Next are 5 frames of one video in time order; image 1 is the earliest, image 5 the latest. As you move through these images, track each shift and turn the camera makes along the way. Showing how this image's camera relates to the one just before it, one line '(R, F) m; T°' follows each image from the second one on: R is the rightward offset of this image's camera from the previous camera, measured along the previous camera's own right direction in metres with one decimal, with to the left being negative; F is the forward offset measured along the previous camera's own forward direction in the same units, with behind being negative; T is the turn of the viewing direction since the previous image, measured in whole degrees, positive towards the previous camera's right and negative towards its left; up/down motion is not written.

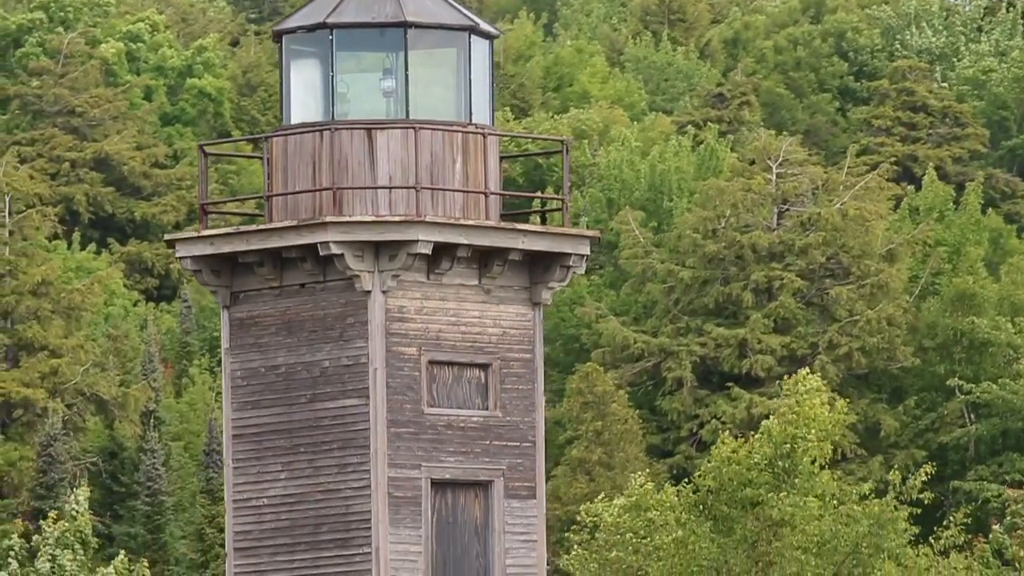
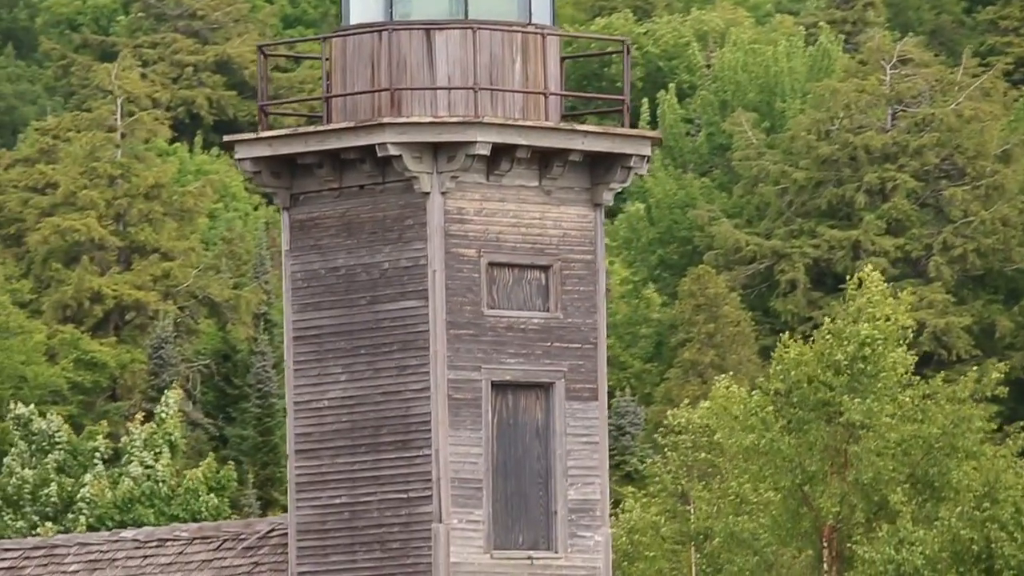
(+0.7, +0.1) m; -2°
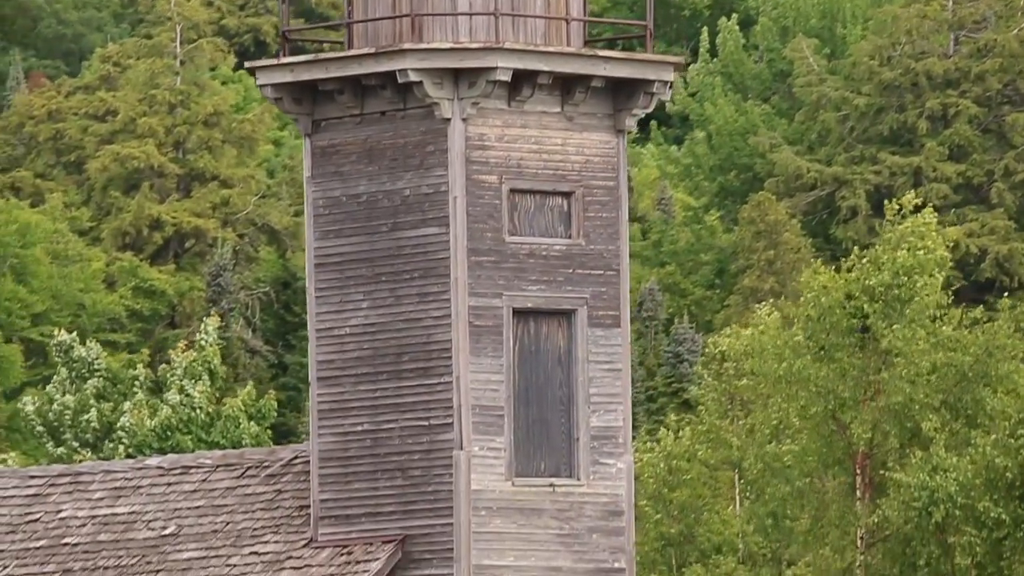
(+0.5, +0.1) m; -1°
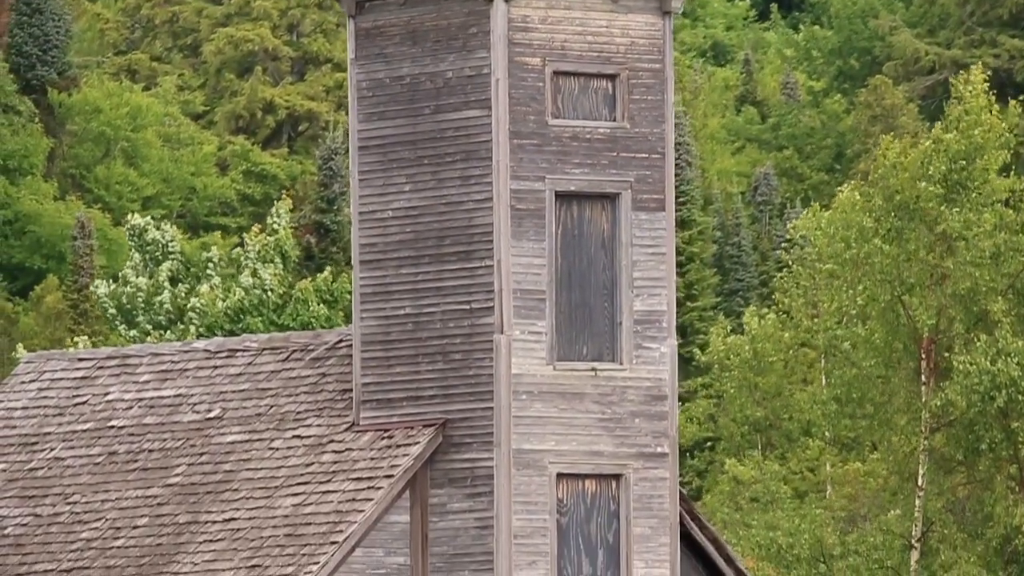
(+0.9, +0.2) m; -2°
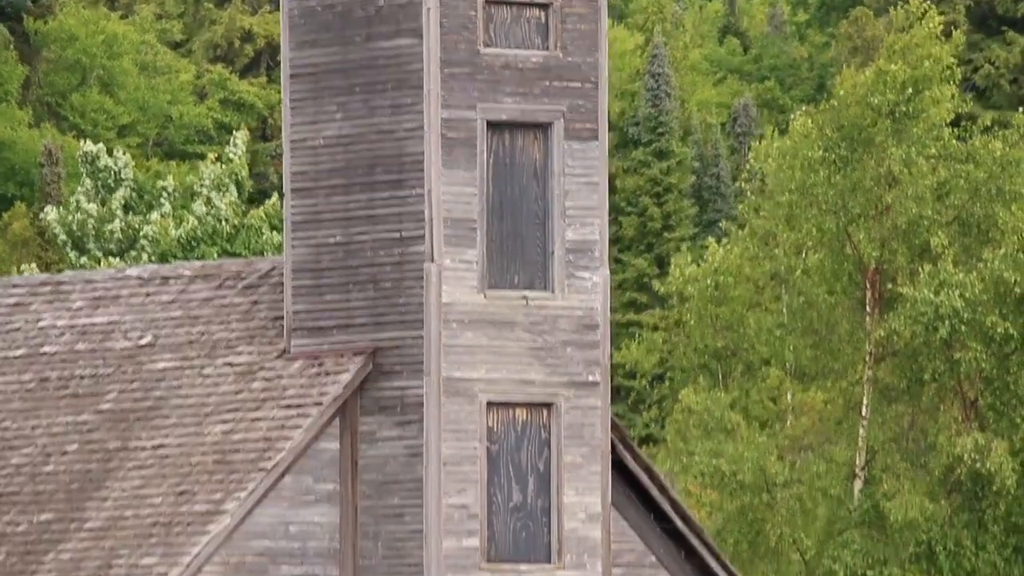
(+0.6, +0.1) m; 0°
